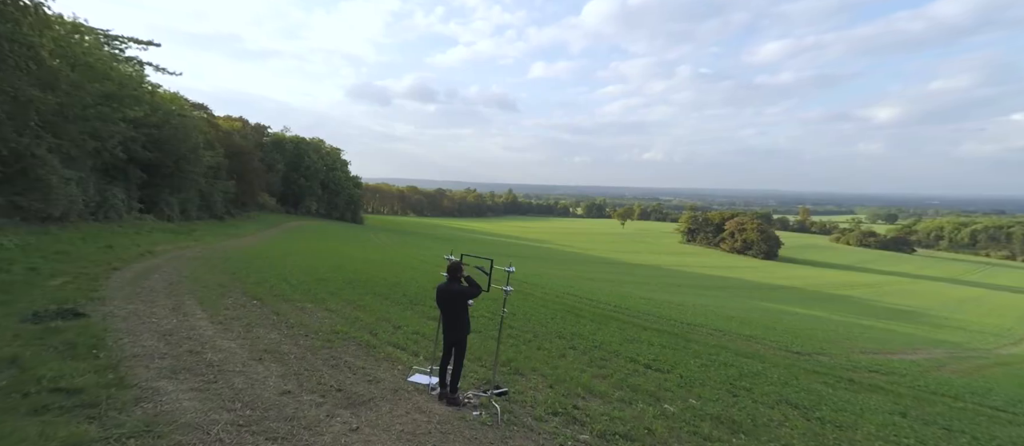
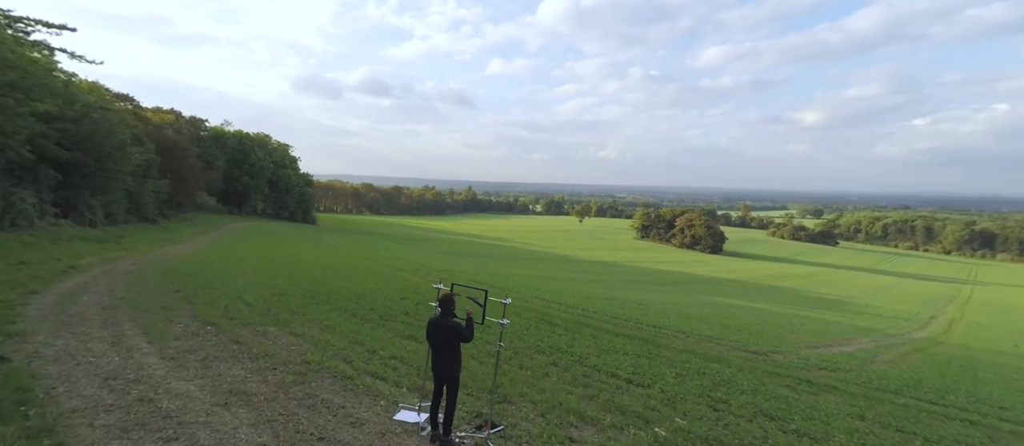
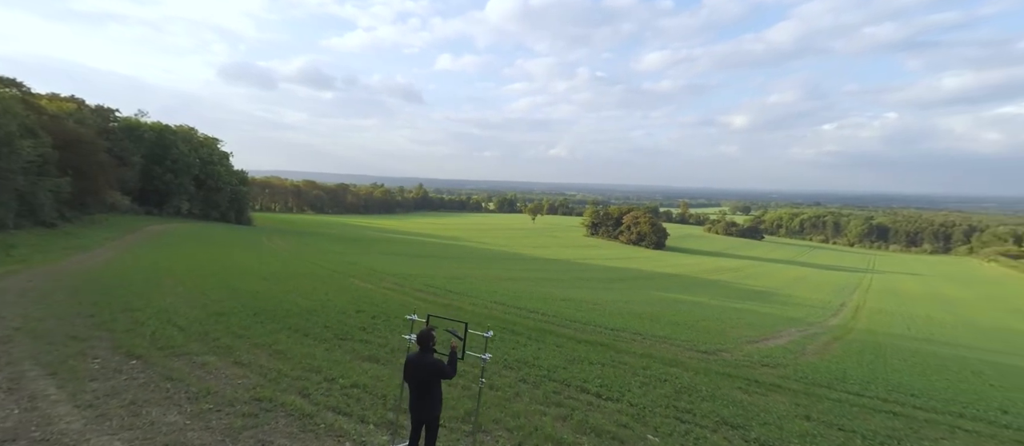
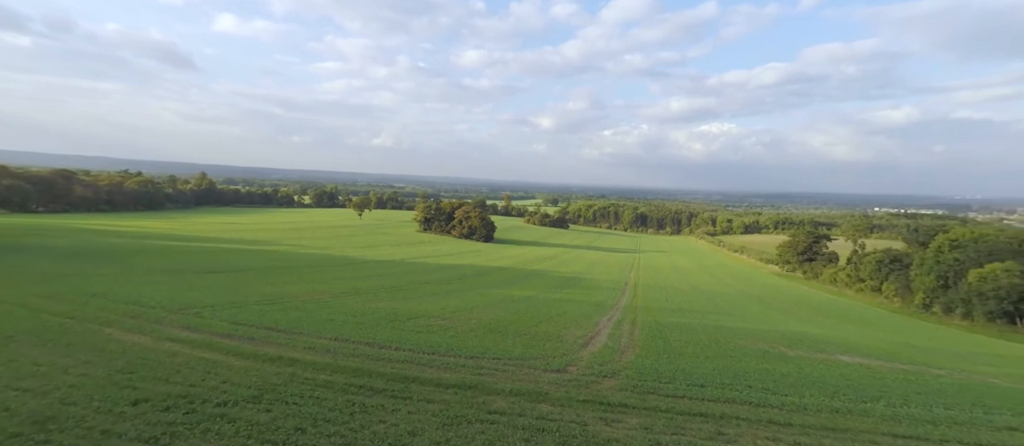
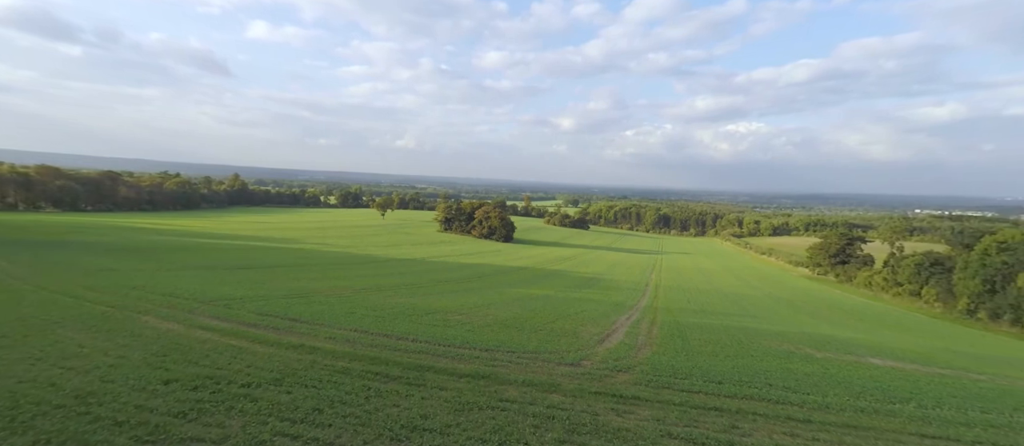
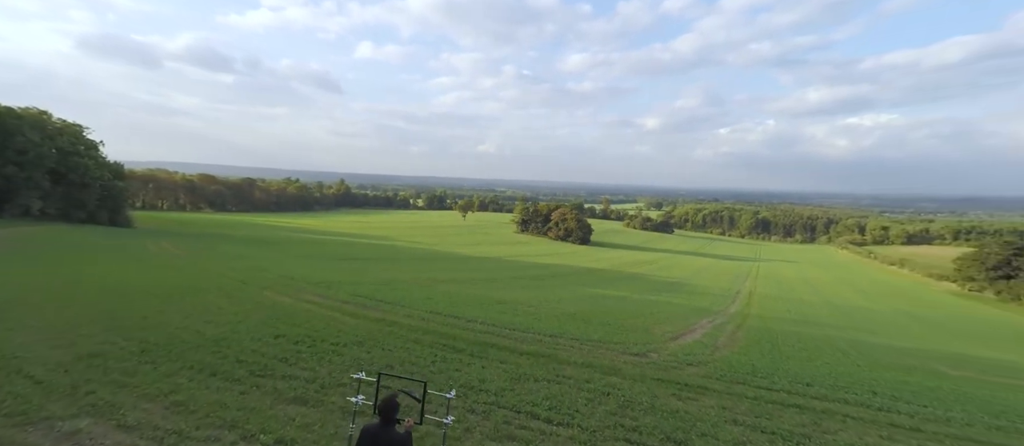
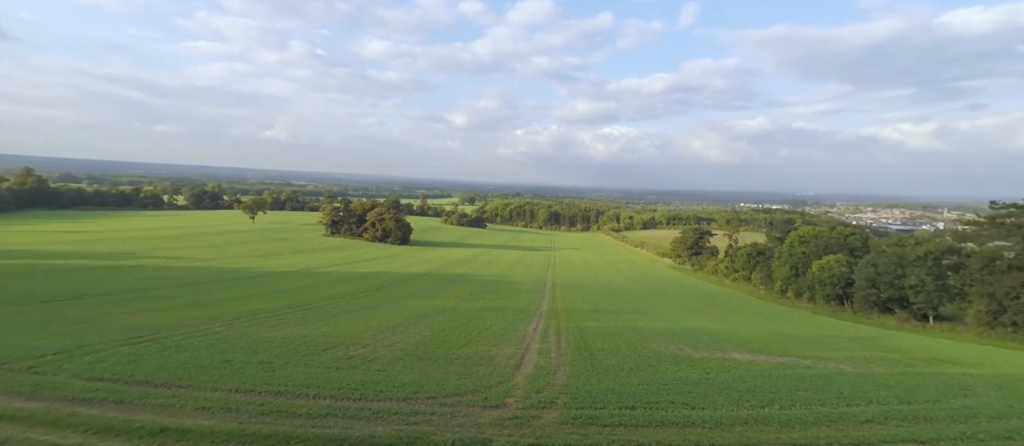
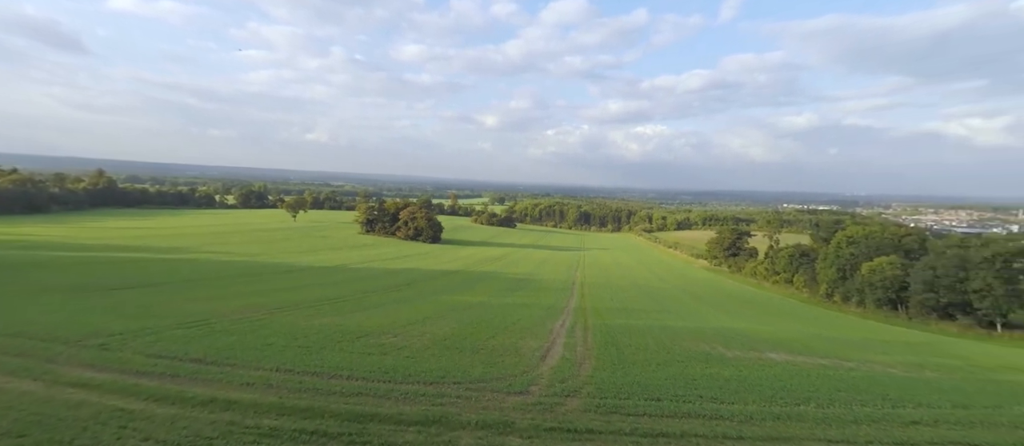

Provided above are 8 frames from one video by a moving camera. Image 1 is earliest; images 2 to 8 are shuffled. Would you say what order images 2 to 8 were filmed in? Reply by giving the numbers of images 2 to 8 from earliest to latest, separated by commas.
2, 3, 6, 5, 4, 8, 7
